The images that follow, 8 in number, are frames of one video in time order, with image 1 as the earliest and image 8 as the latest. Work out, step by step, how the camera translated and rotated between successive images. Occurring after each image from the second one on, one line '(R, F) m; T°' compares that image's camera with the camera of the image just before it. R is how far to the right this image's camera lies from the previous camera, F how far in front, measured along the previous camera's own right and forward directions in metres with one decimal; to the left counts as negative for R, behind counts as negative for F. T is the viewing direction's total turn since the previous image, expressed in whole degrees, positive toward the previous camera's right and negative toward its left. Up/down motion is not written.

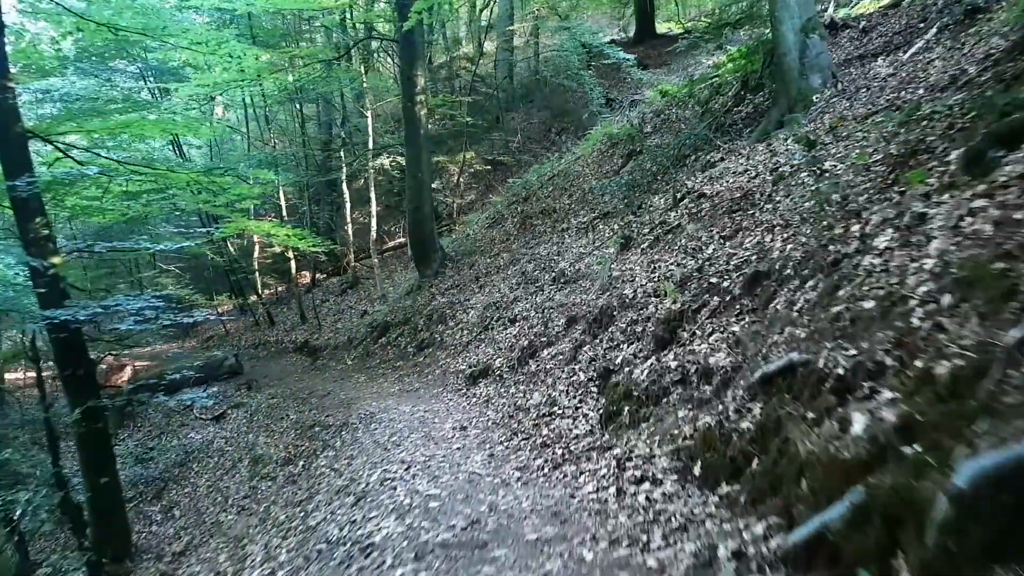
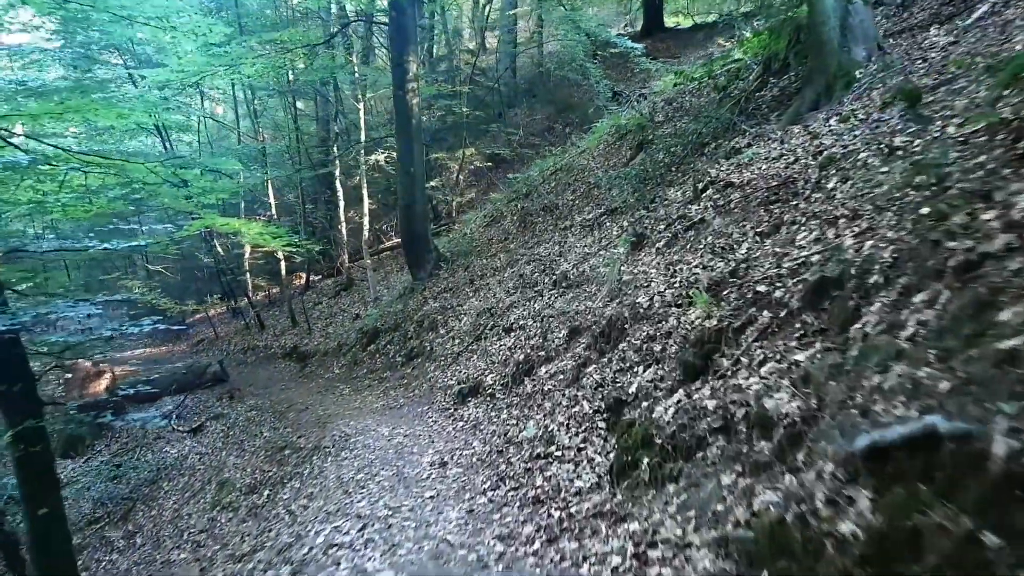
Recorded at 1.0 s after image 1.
(+0.1, +1.3) m; 0°
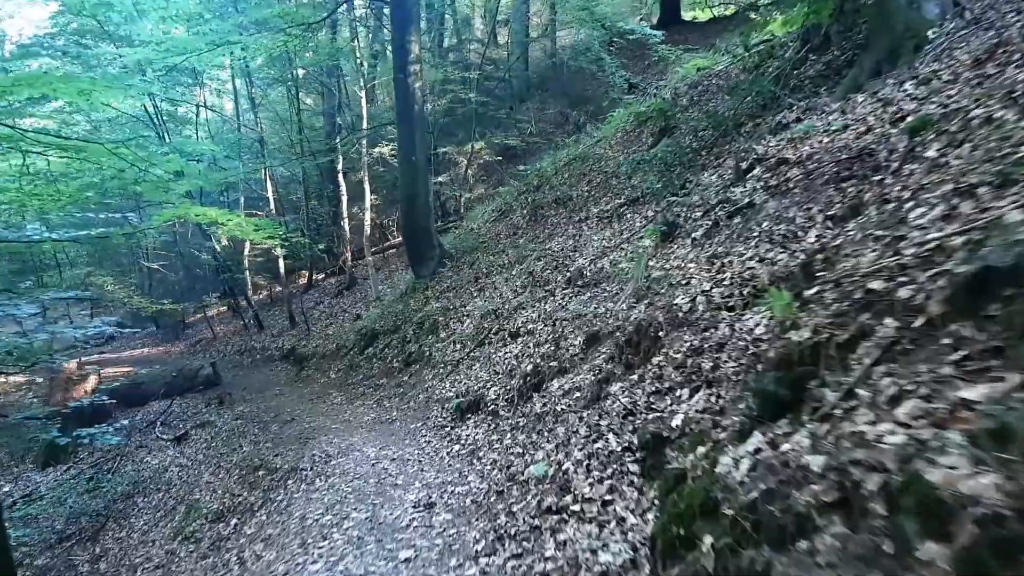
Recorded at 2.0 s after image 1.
(0.0, +1.3) m; -1°
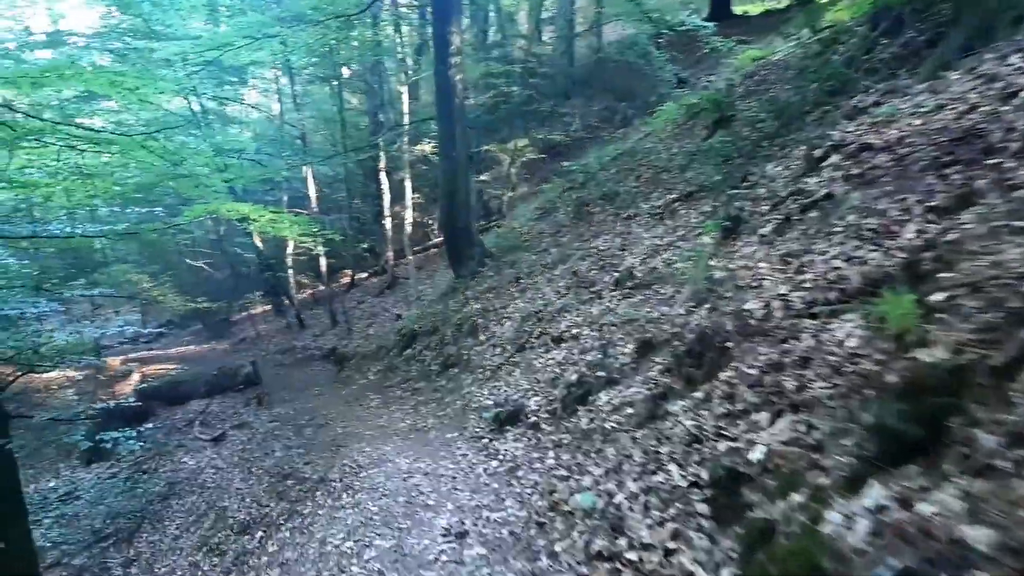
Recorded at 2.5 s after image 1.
(0.0, +0.6) m; -3°
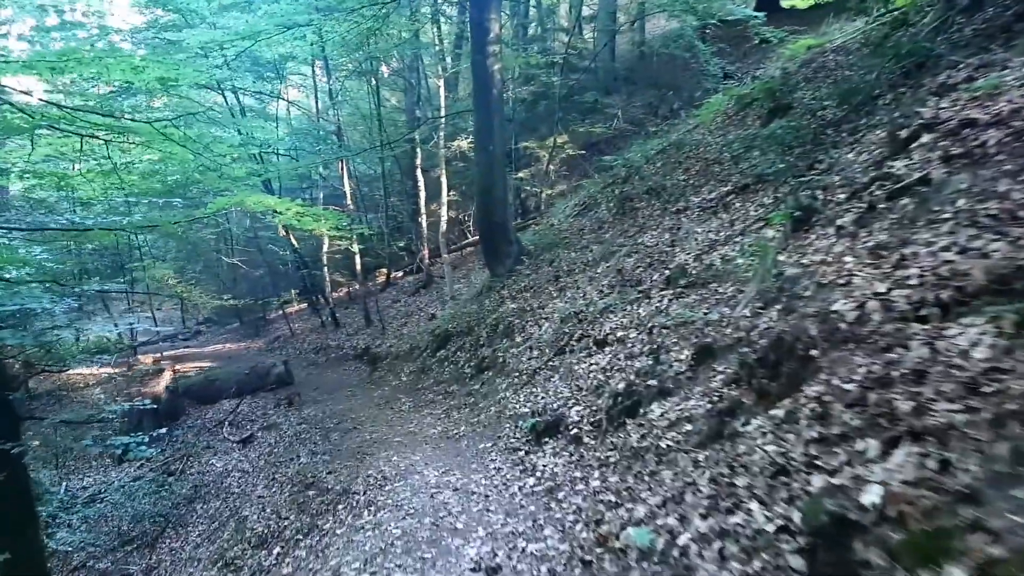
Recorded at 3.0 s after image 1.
(0.0, +0.6) m; -3°
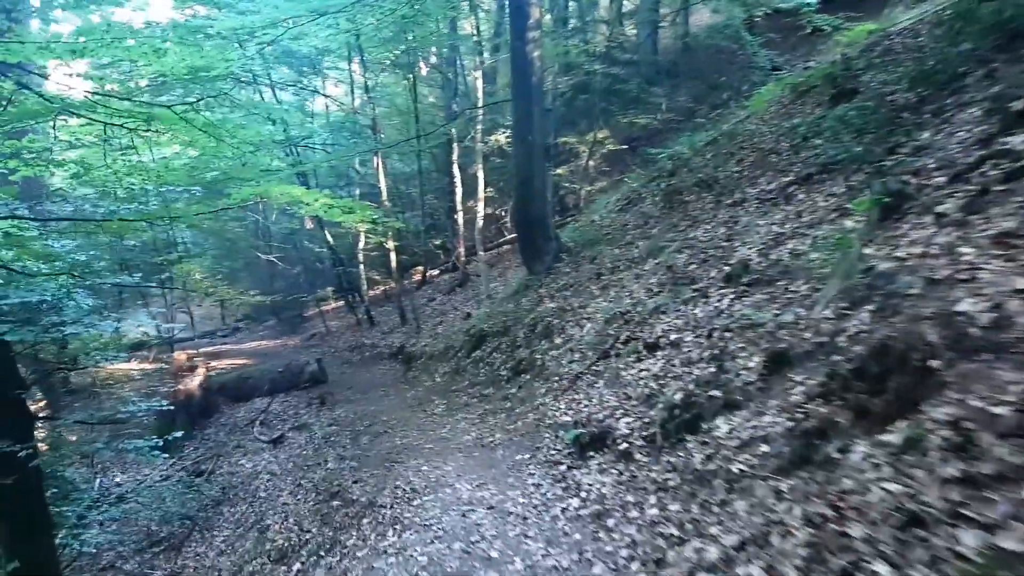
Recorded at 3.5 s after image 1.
(0.0, +0.6) m; -3°
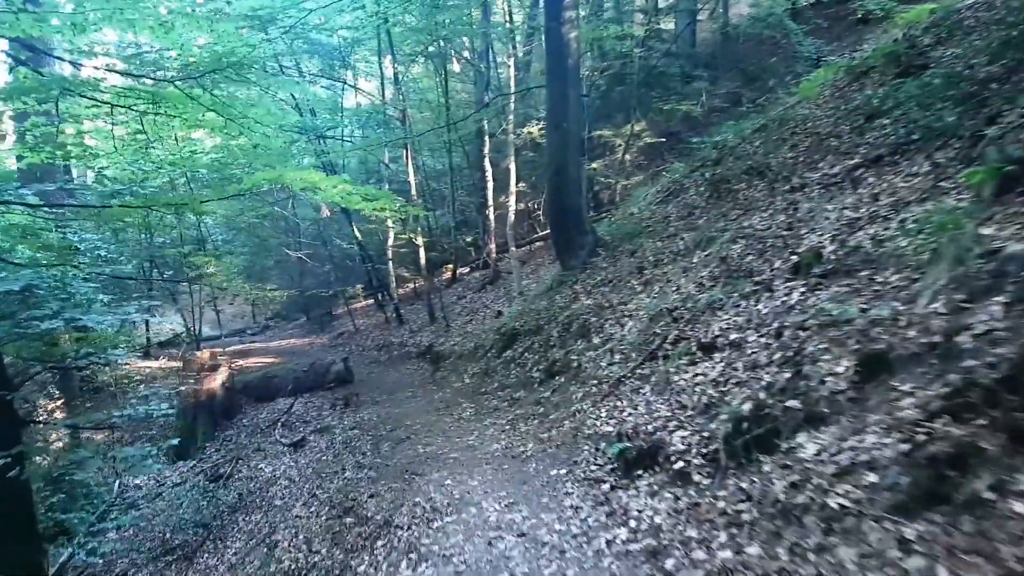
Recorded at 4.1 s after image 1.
(0.0, +0.8) m; -2°
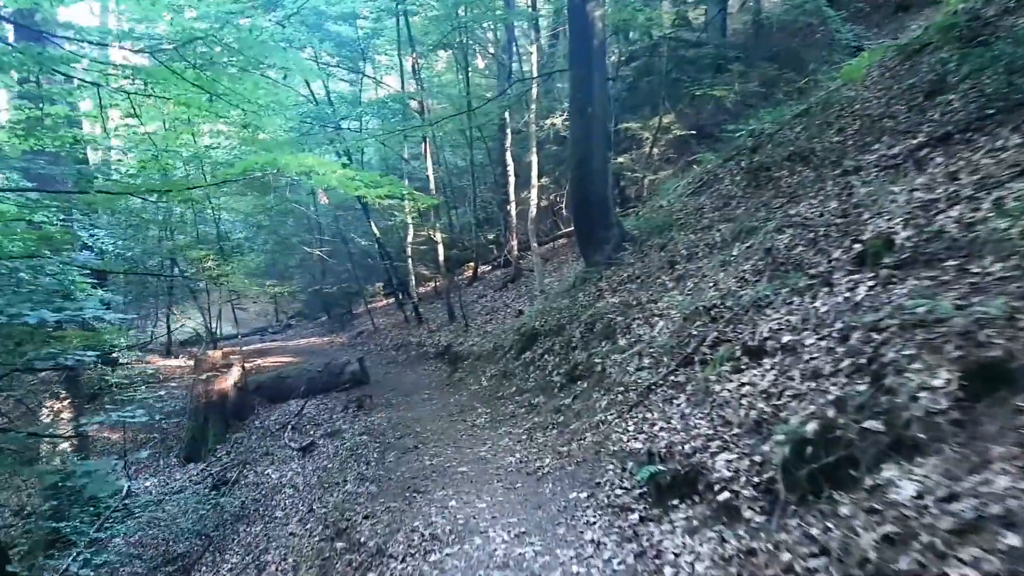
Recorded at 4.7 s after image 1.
(+0.1, +0.8) m; -2°
